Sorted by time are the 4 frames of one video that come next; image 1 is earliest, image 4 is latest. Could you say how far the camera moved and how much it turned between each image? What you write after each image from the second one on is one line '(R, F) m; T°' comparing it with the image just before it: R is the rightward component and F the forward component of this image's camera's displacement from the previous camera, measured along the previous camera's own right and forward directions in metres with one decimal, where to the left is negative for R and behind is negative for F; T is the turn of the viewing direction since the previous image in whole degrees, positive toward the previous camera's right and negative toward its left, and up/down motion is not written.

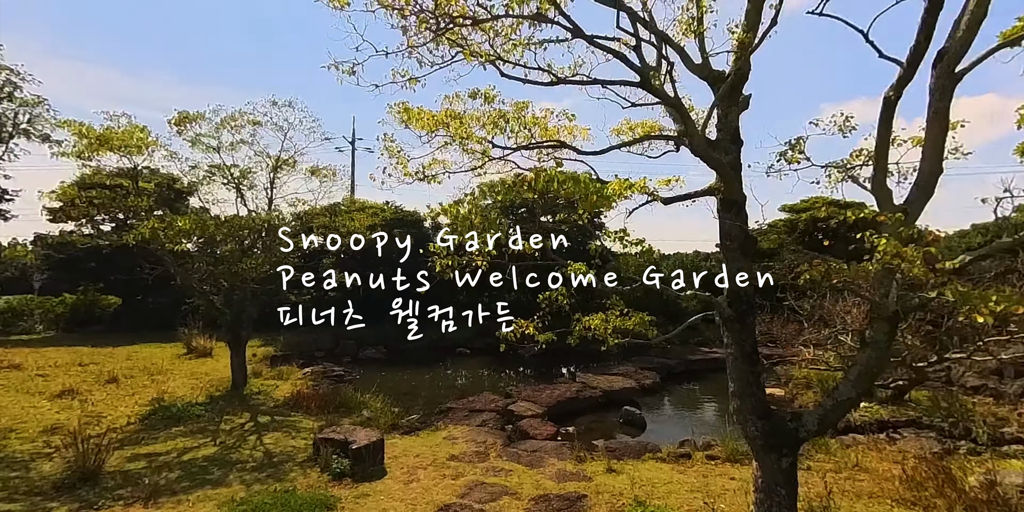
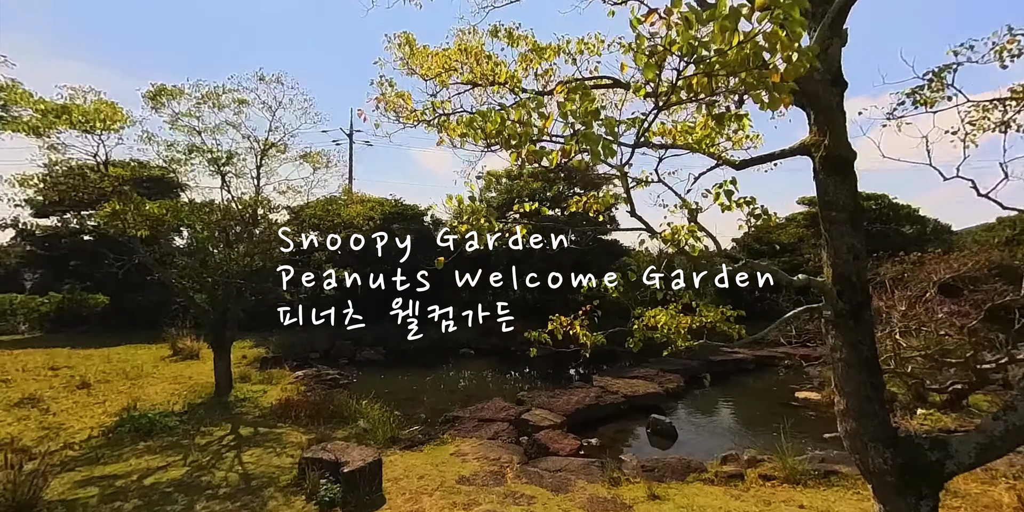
(-0.3, +1.1) m; 0°
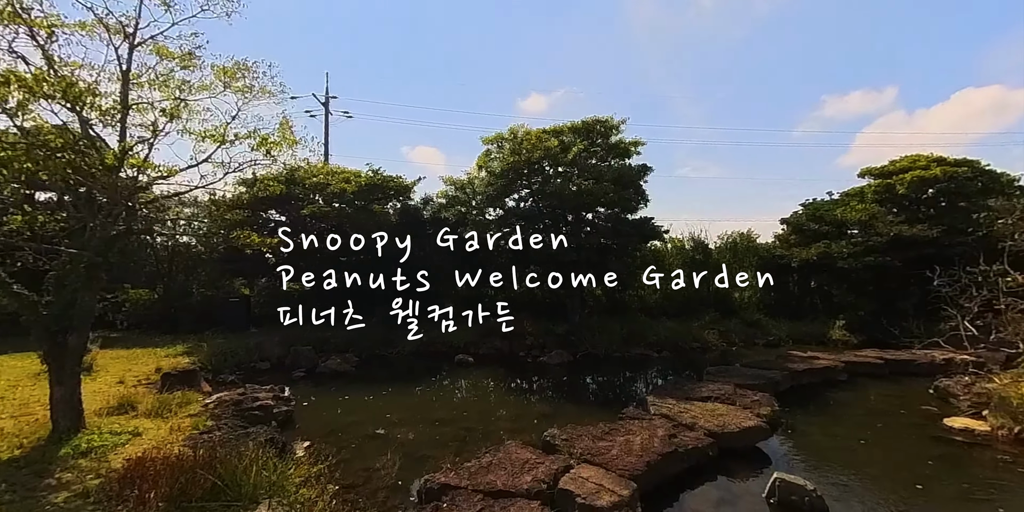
(-0.4, +3.9) m; 0°
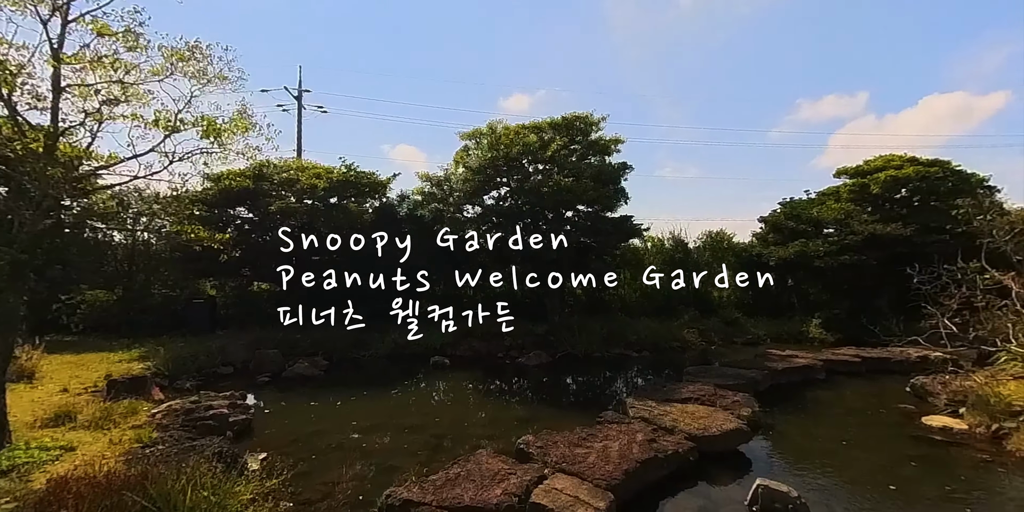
(+0.1, +0.4) m; +2°
